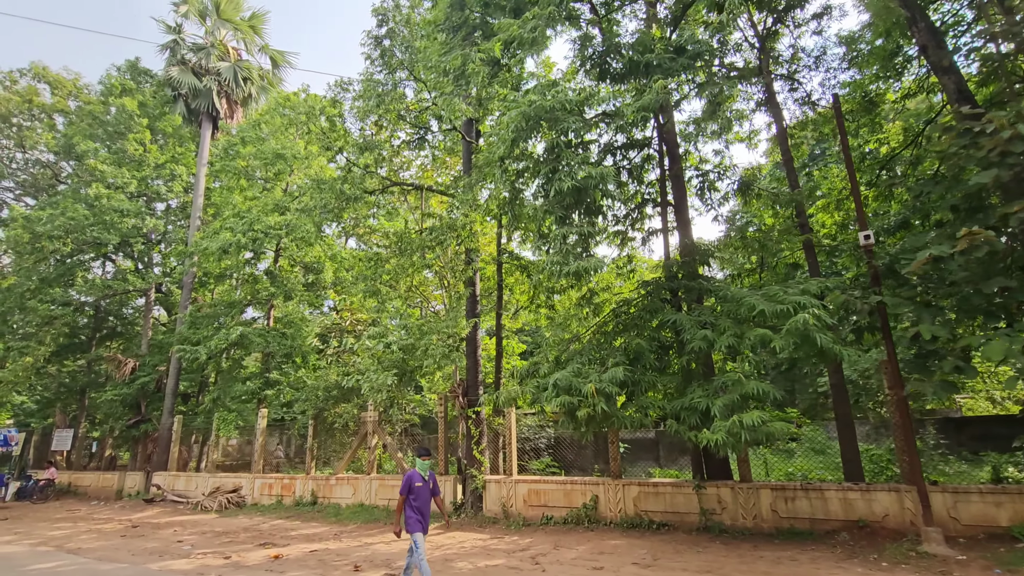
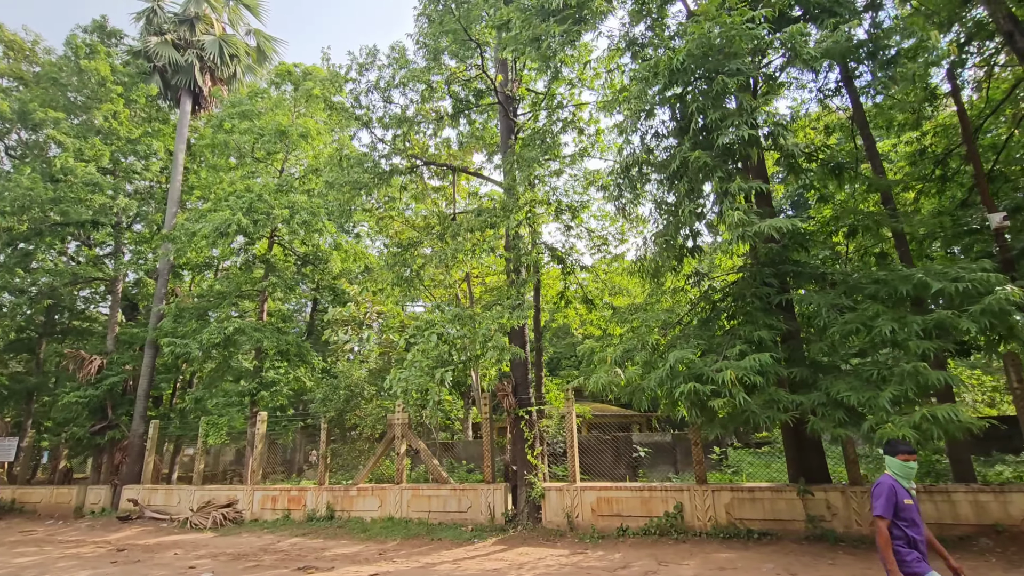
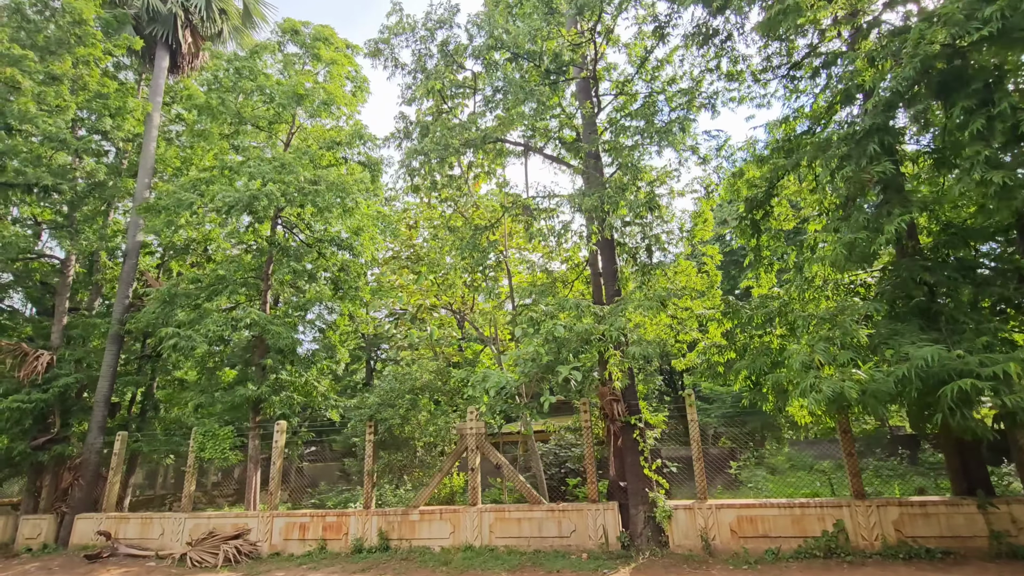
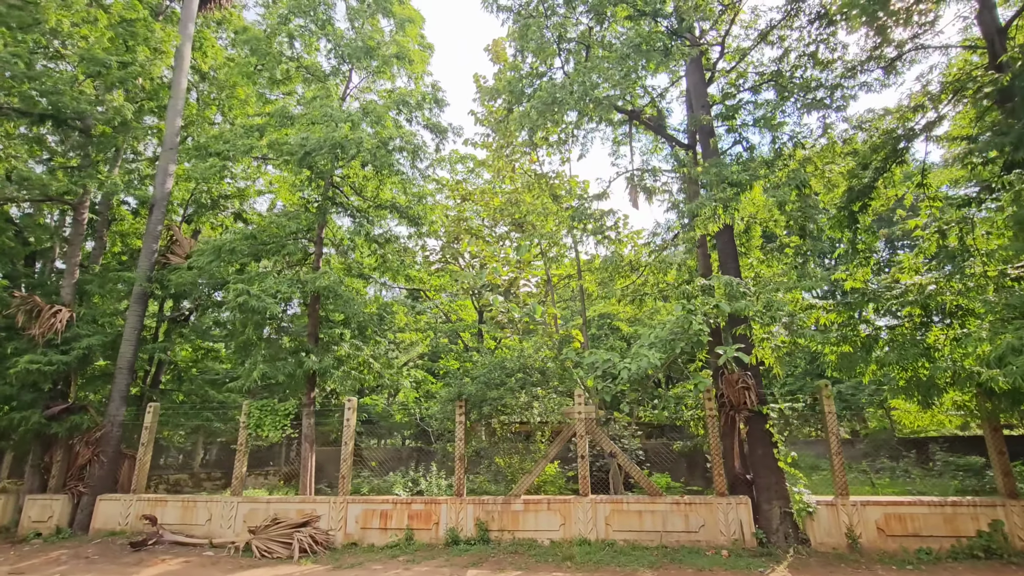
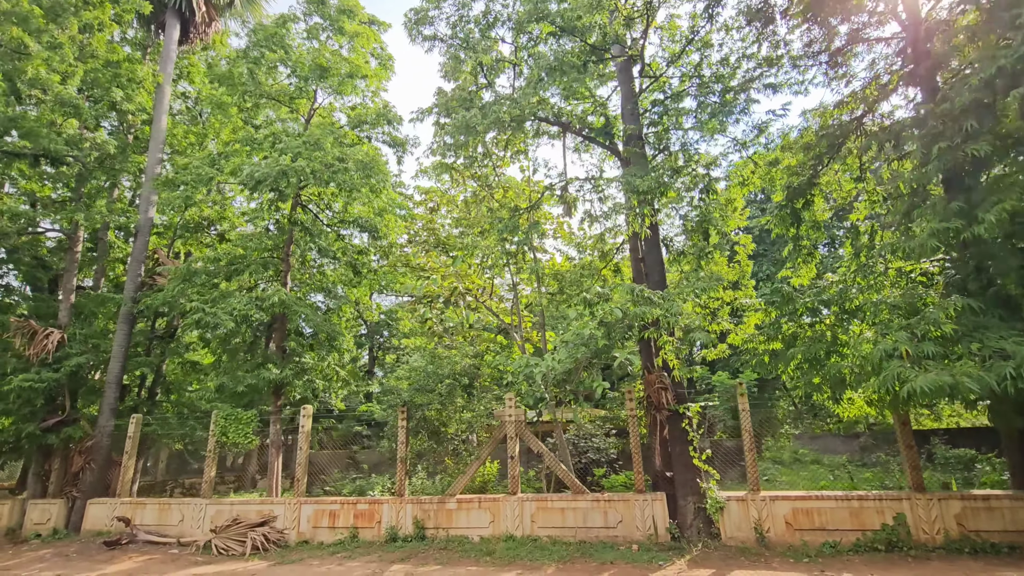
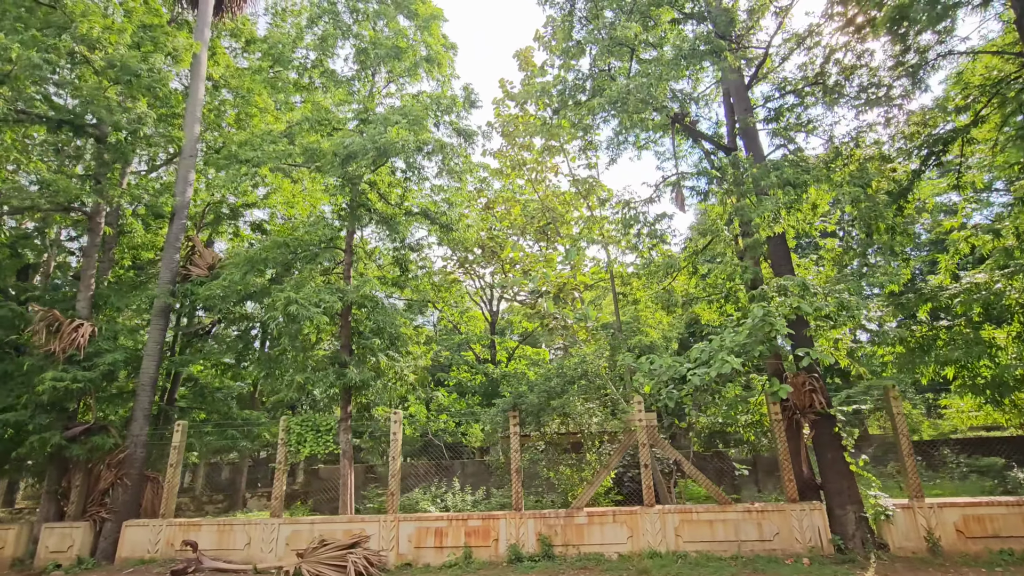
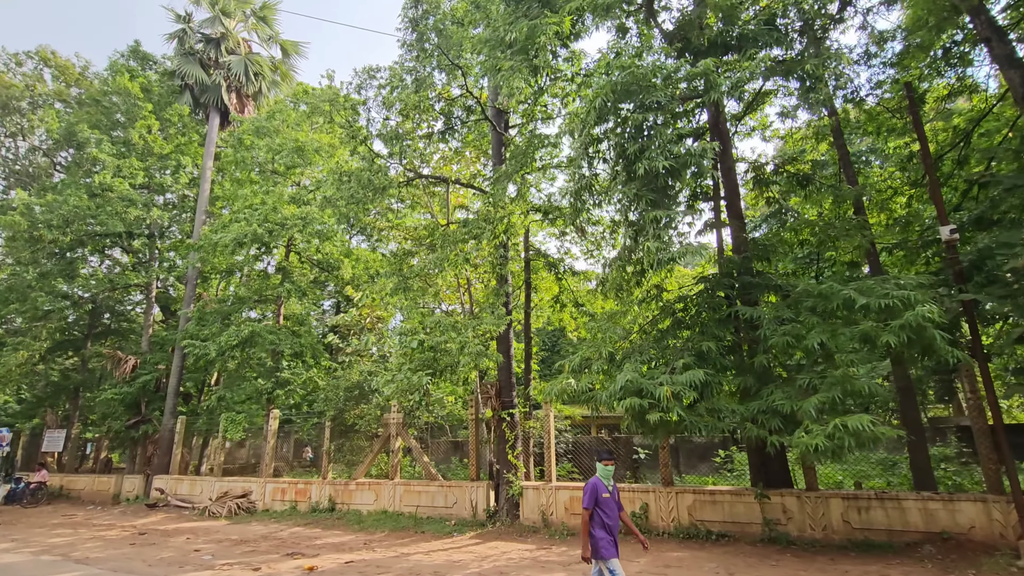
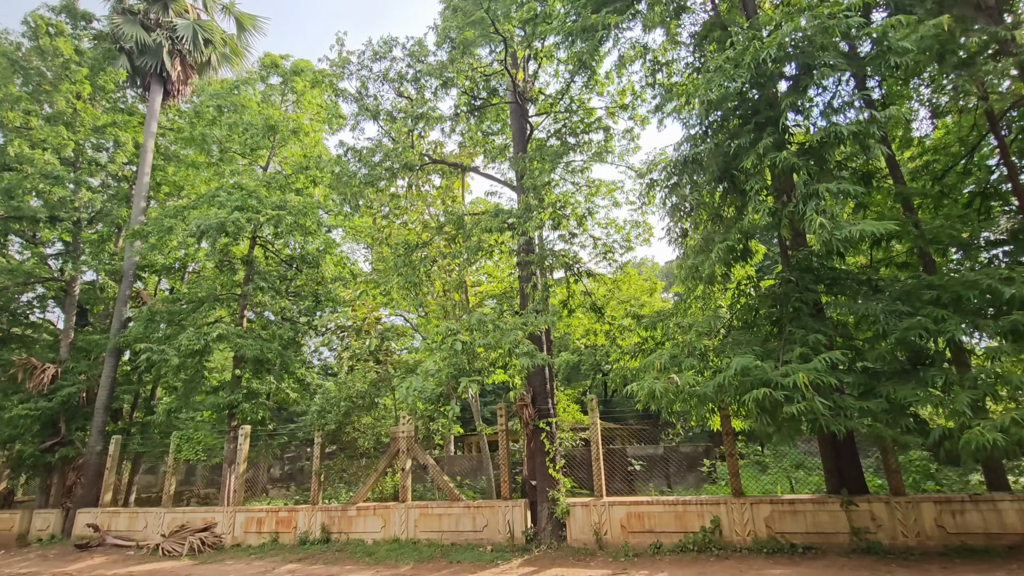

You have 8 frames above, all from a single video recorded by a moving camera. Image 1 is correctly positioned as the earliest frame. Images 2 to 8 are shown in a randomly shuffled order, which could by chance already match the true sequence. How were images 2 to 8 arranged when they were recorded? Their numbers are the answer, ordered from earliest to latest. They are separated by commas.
7, 2, 8, 3, 5, 4, 6
